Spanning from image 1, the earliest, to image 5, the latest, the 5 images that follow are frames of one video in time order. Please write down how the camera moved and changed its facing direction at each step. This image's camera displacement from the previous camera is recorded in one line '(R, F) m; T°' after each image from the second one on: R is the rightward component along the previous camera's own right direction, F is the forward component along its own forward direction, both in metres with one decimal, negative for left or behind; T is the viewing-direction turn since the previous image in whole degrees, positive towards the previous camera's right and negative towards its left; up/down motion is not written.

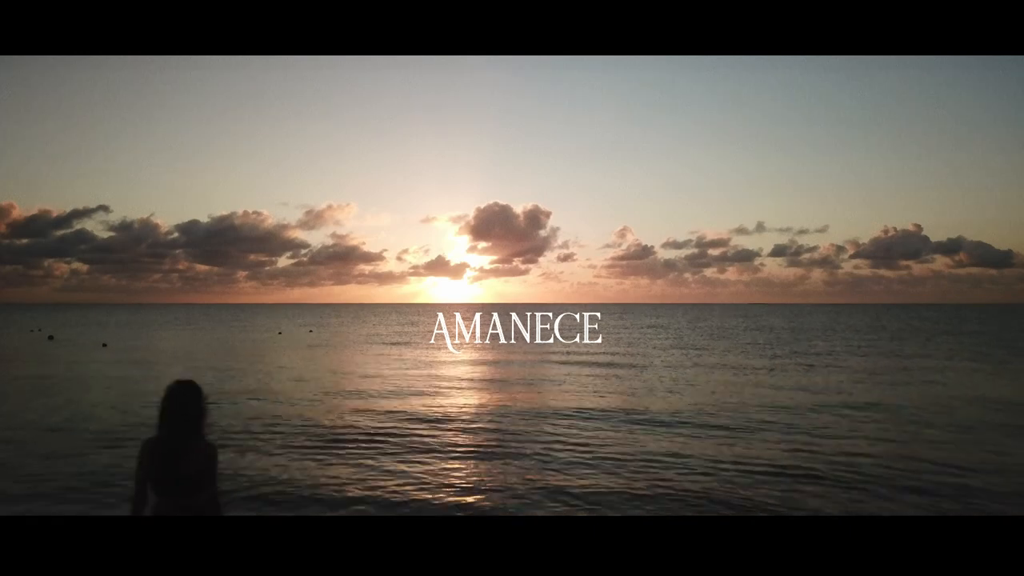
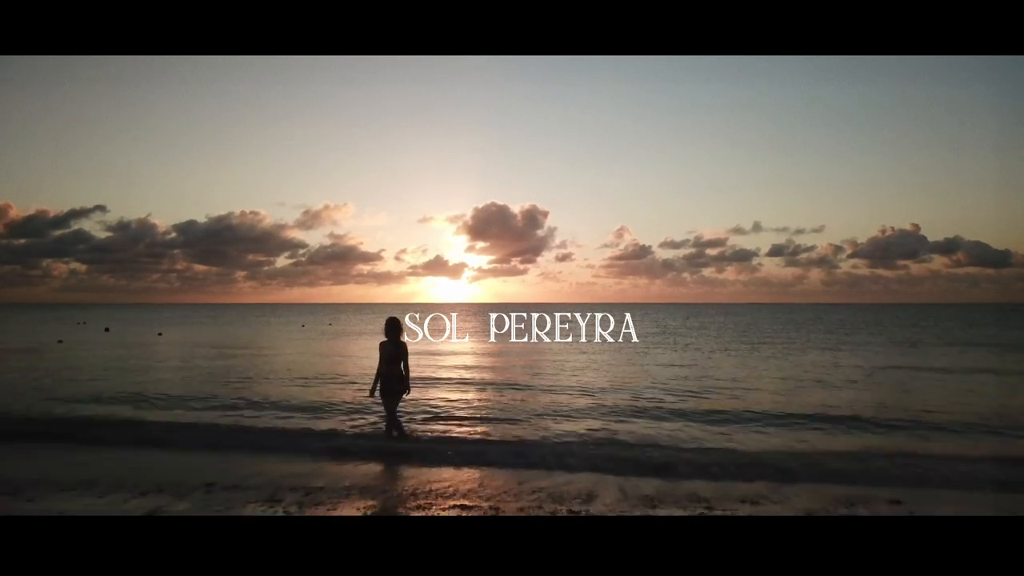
(-0.2, -0.4) m; 0°
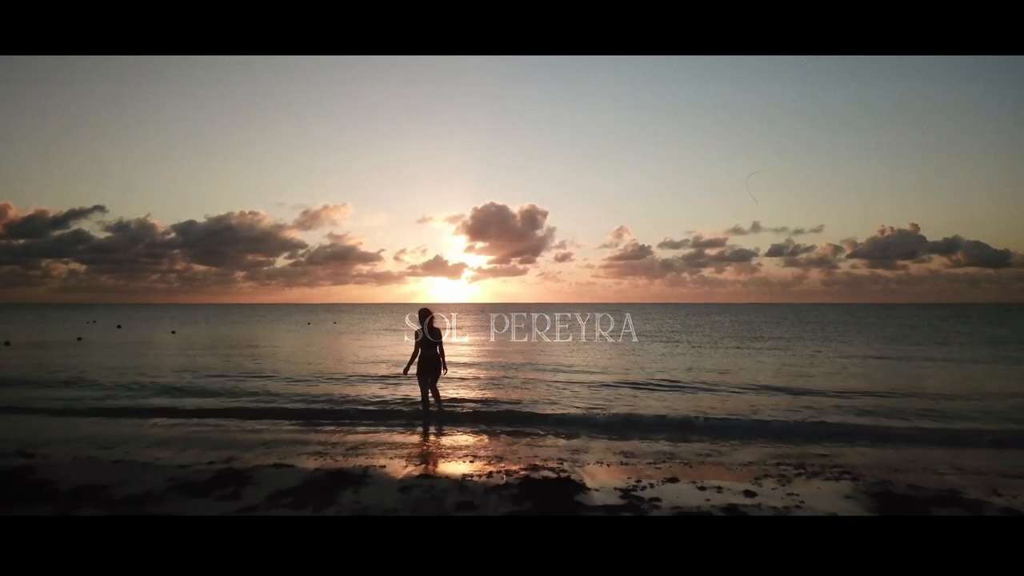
(0.0, -0.5) m; 0°
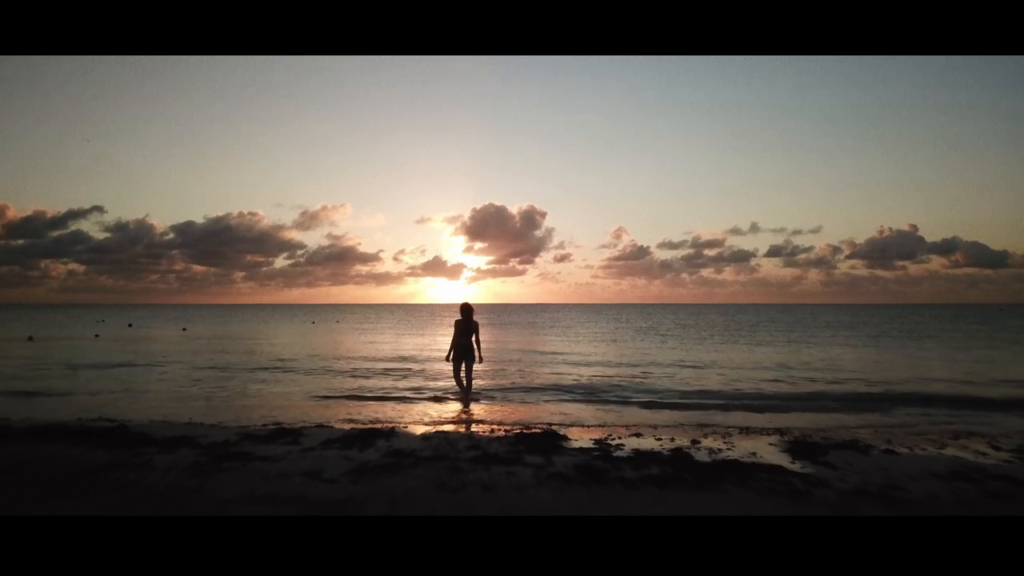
(0.0, -0.5) m; 0°
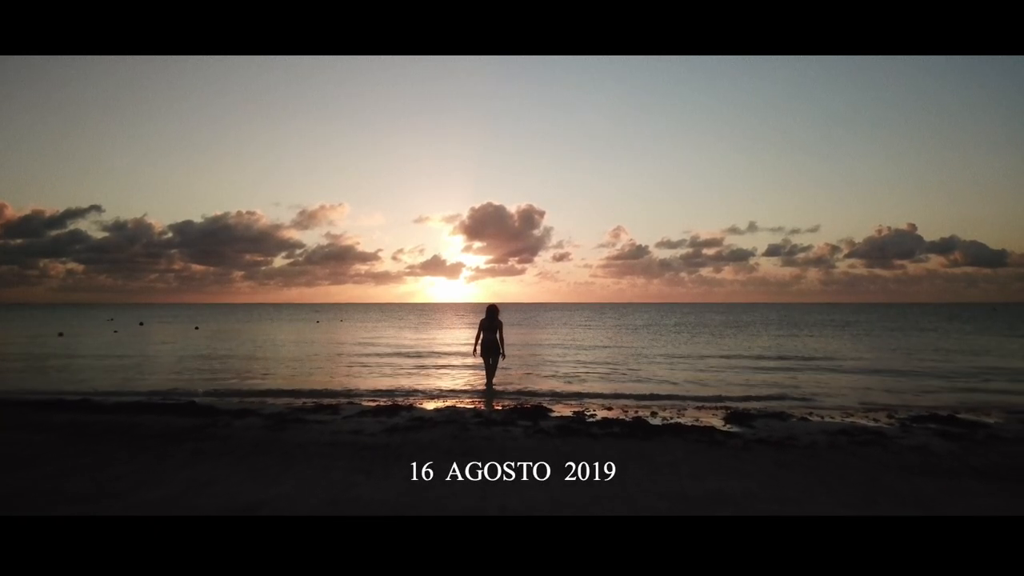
(0.0, -0.6) m; 0°
